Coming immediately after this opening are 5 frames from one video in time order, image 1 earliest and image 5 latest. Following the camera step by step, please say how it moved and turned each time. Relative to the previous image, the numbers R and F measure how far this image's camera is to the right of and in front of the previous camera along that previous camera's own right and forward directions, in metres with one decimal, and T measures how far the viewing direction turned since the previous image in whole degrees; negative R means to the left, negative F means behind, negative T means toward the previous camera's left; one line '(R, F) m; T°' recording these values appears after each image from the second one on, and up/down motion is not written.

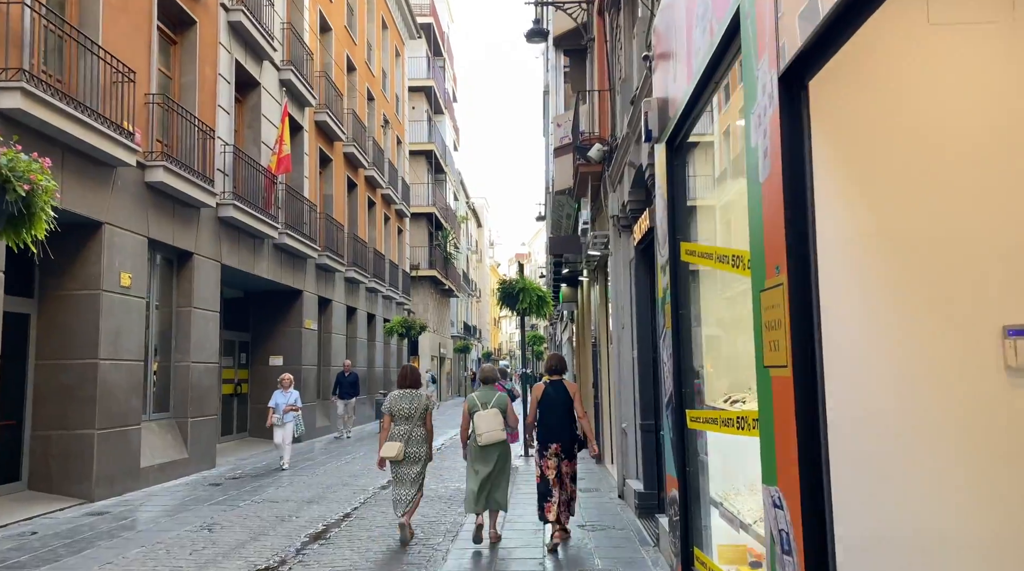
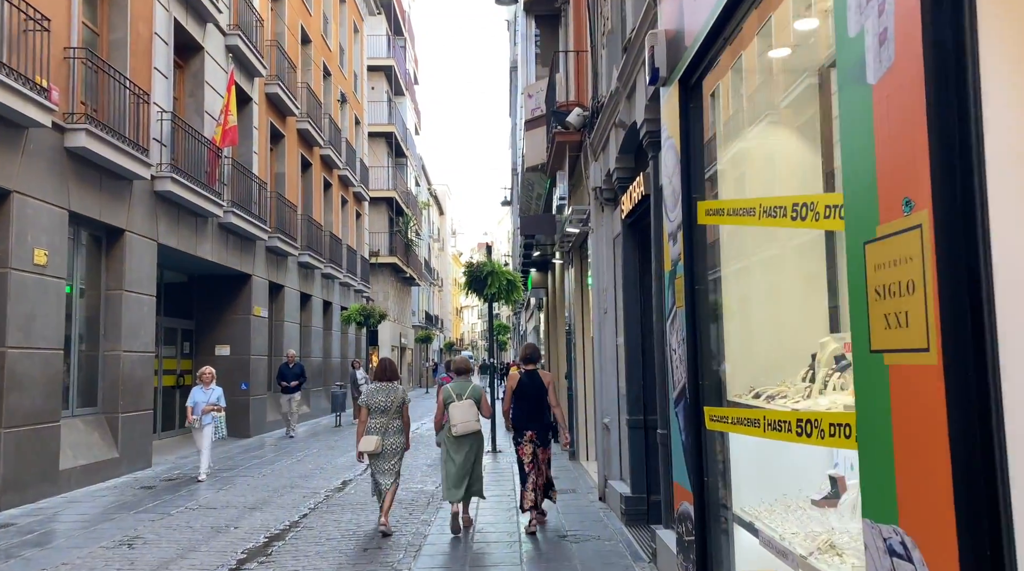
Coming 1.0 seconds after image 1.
(-0.1, +1.1) m; +3°
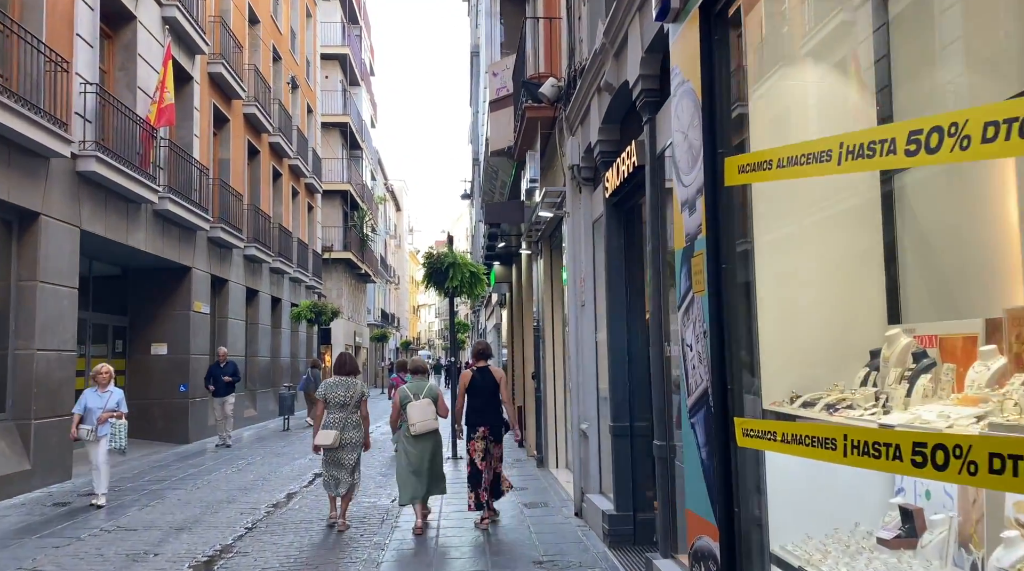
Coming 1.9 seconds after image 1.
(-0.1, +1.0) m; +3°
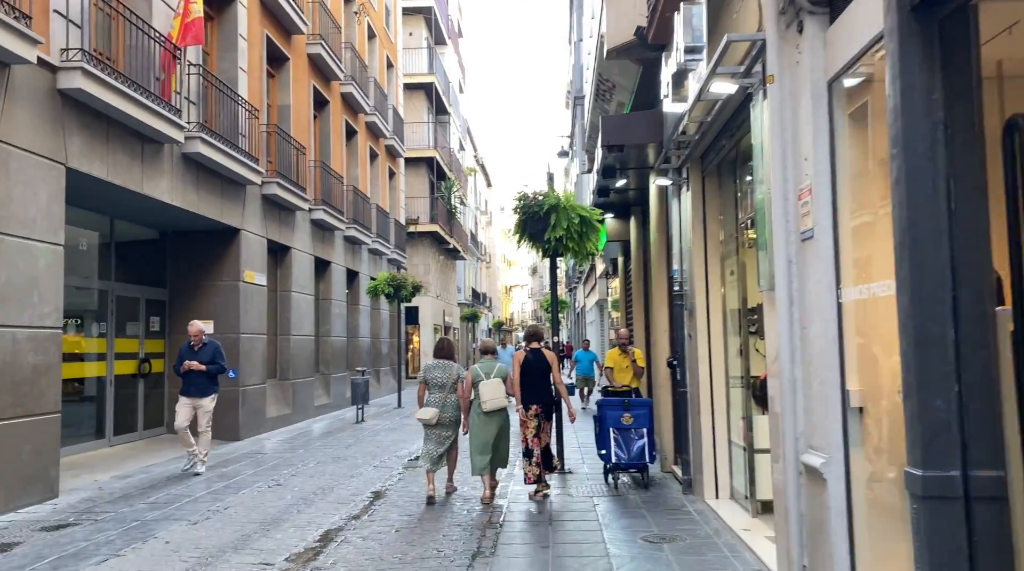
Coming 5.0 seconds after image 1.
(-0.4, +3.5) m; -6°
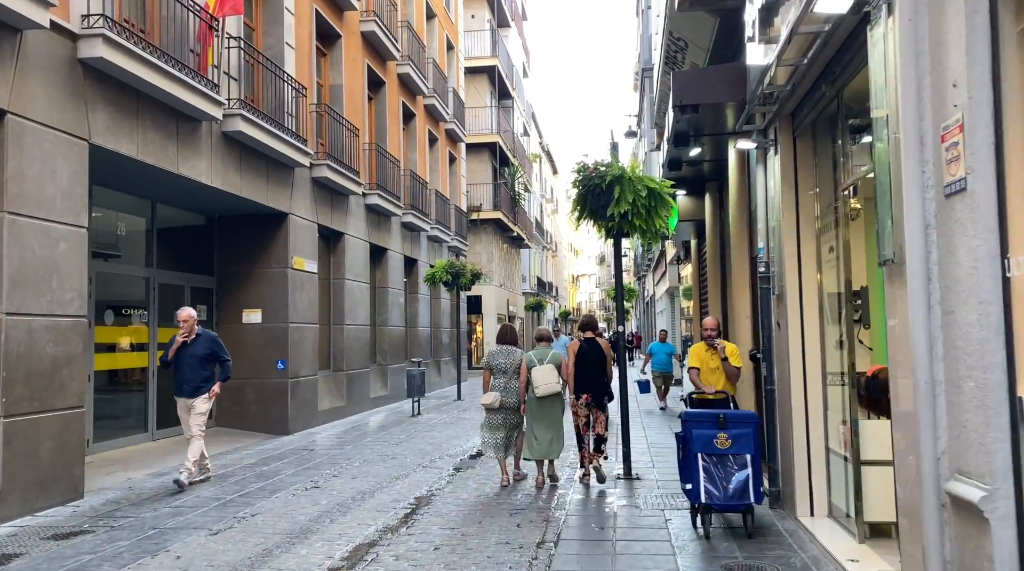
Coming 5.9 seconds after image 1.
(+0.1, +1.0) m; -5°
